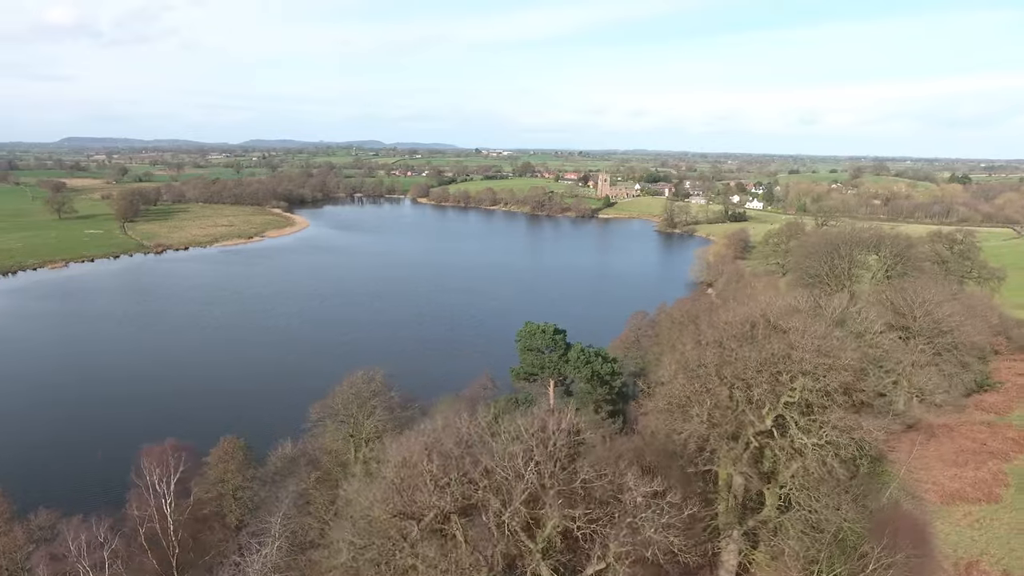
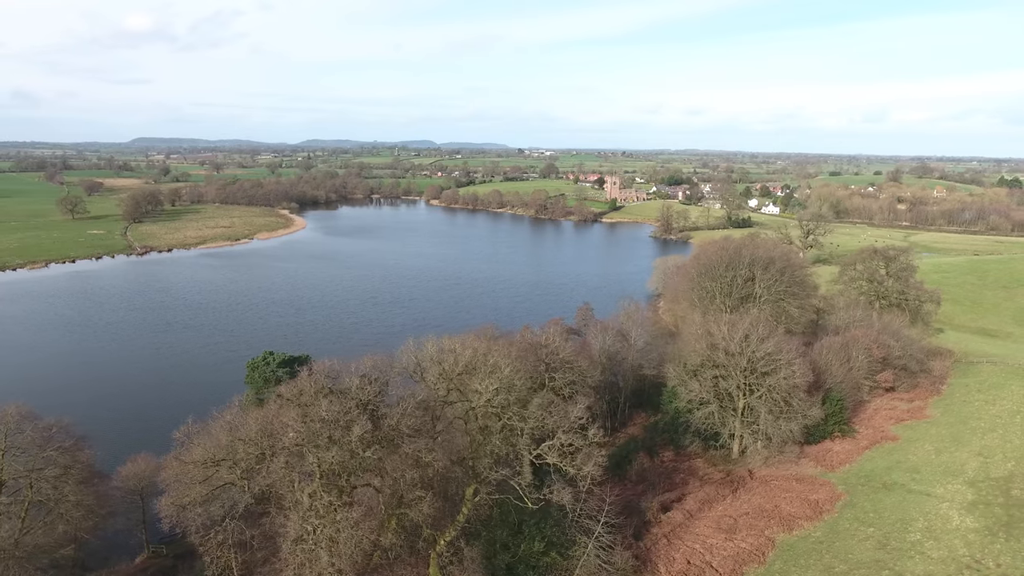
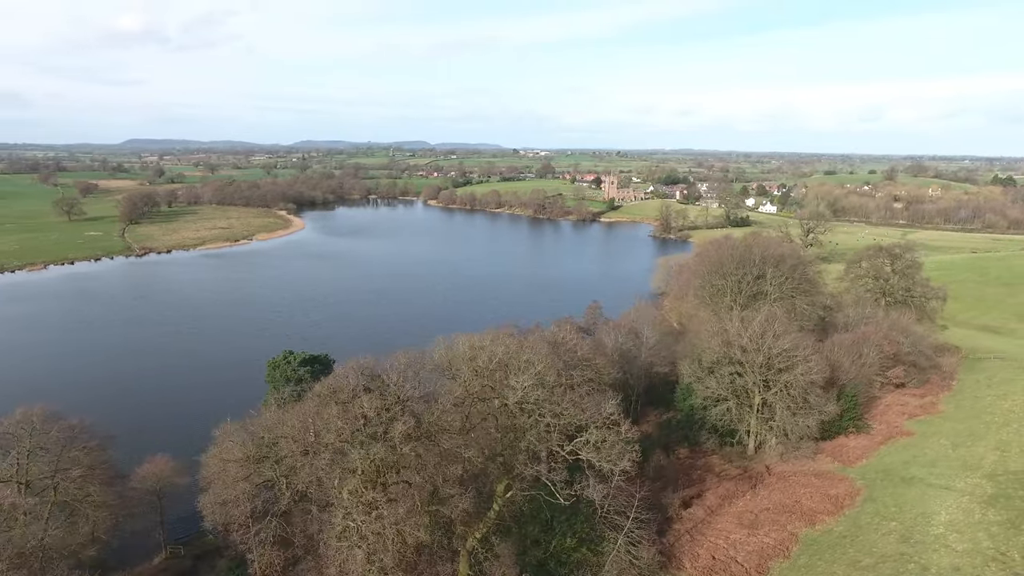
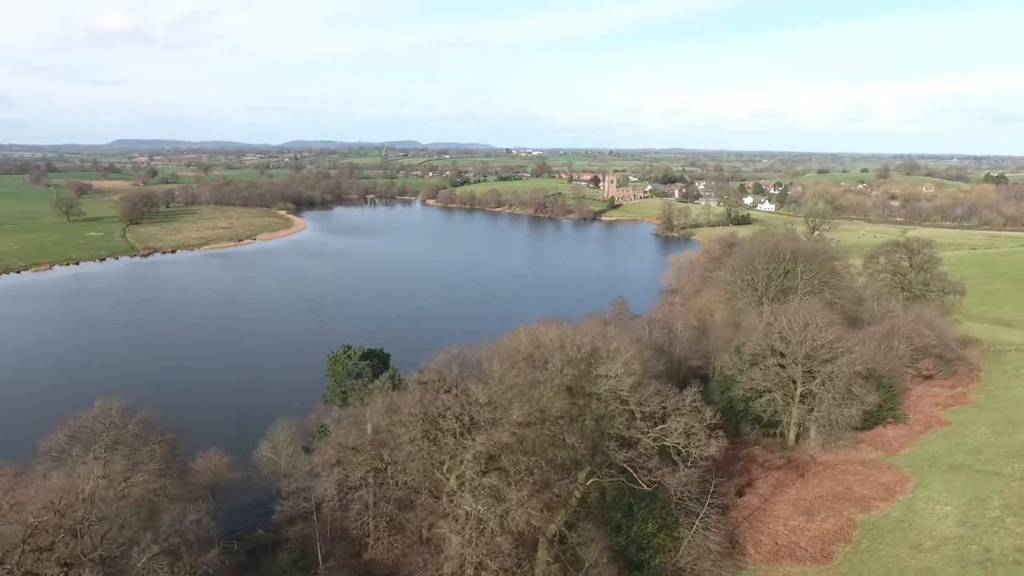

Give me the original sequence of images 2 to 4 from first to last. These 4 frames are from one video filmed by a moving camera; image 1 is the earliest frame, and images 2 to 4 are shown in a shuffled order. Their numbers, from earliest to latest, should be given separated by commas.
4, 3, 2
